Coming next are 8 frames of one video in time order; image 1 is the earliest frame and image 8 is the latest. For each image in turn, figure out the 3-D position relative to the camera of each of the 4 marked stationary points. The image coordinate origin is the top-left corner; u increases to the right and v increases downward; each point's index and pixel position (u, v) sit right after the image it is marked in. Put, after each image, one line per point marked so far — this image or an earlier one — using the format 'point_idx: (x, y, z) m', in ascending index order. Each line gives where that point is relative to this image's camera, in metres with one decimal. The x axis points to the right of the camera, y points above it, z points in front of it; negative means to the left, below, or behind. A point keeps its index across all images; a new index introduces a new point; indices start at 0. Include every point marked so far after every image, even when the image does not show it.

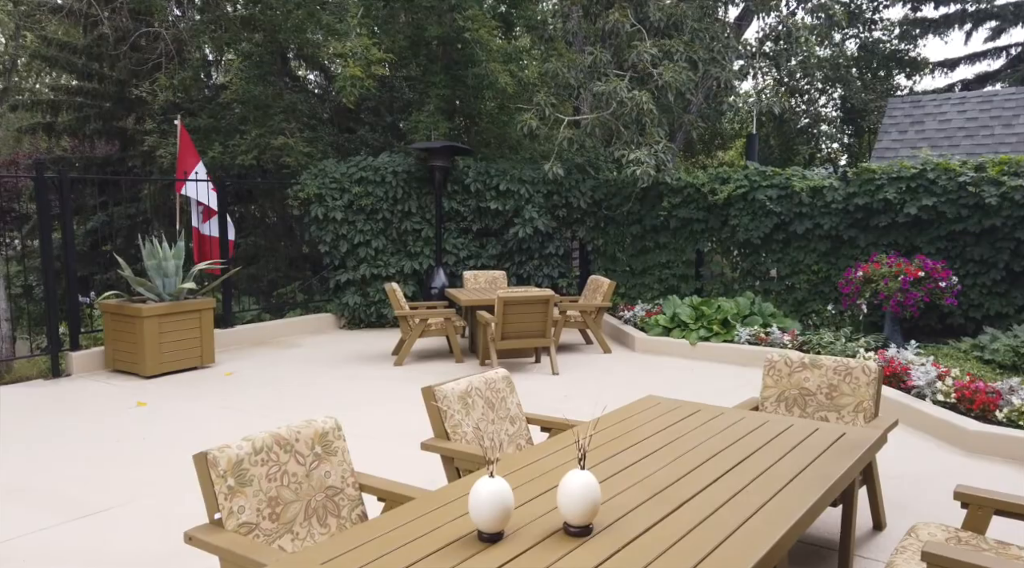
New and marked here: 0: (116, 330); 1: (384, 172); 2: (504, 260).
0: (-3.6, -0.4, +7.2) m
1: (-1.5, +1.3, +9.0) m
2: (-0.1, +0.3, +9.1) m
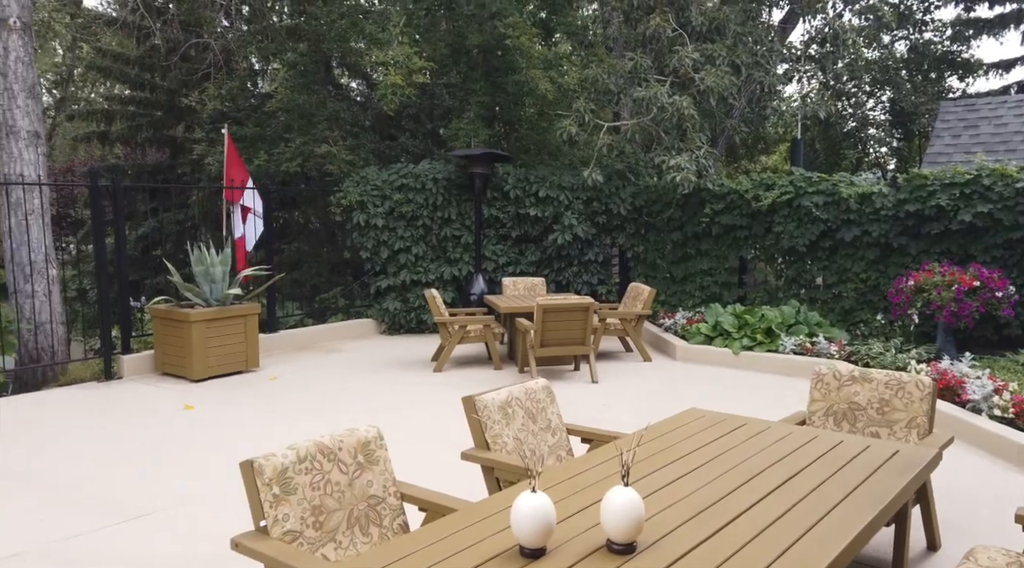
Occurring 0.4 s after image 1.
0: (-3.2, -0.5, +7.4) m
1: (-1.0, +1.2, +9.1) m
2: (+0.3, +0.2, +9.1) m
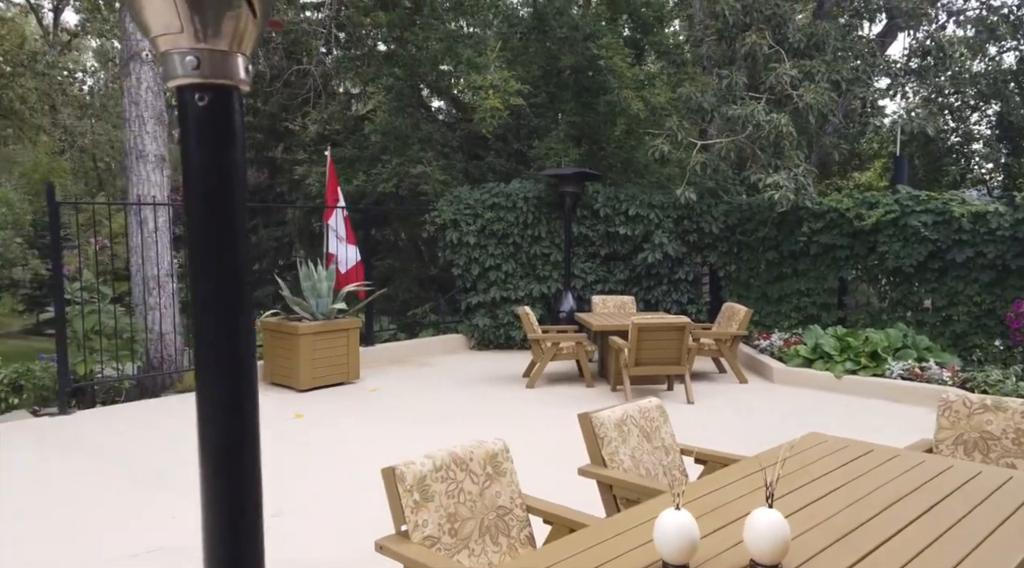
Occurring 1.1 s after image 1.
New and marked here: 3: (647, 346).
0: (-2.3, -0.6, +7.7) m
1: (0.0, +1.0, +9.2) m
2: (+1.4, 0.0, +9.1) m
3: (+1.0, -0.5, +6.0) m
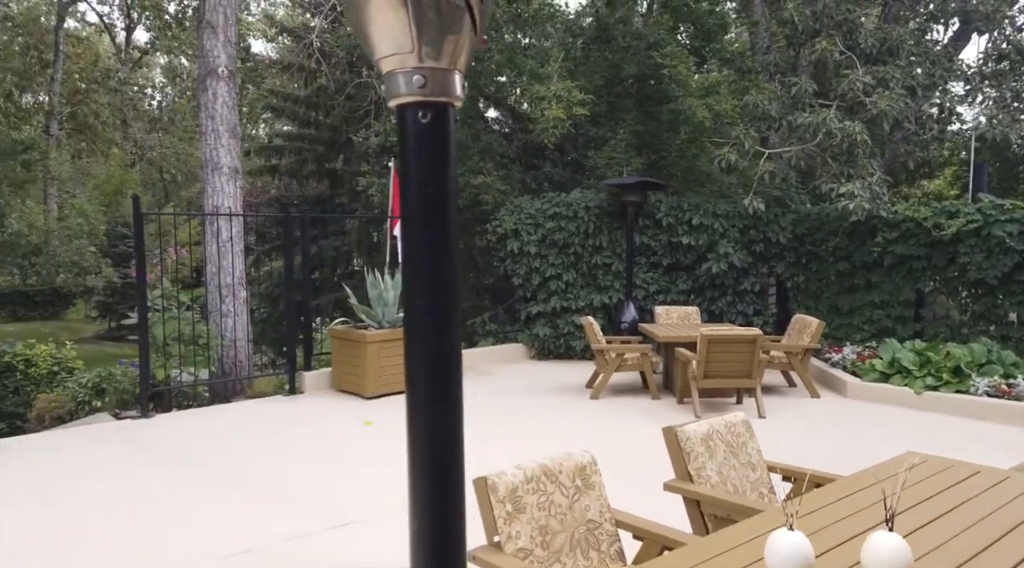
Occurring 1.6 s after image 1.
0: (-1.7, -0.7, +7.8) m
1: (+0.7, +0.9, +9.2) m
2: (+2.1, -0.1, +9.0) m
3: (+1.5, -0.6, +5.9) m
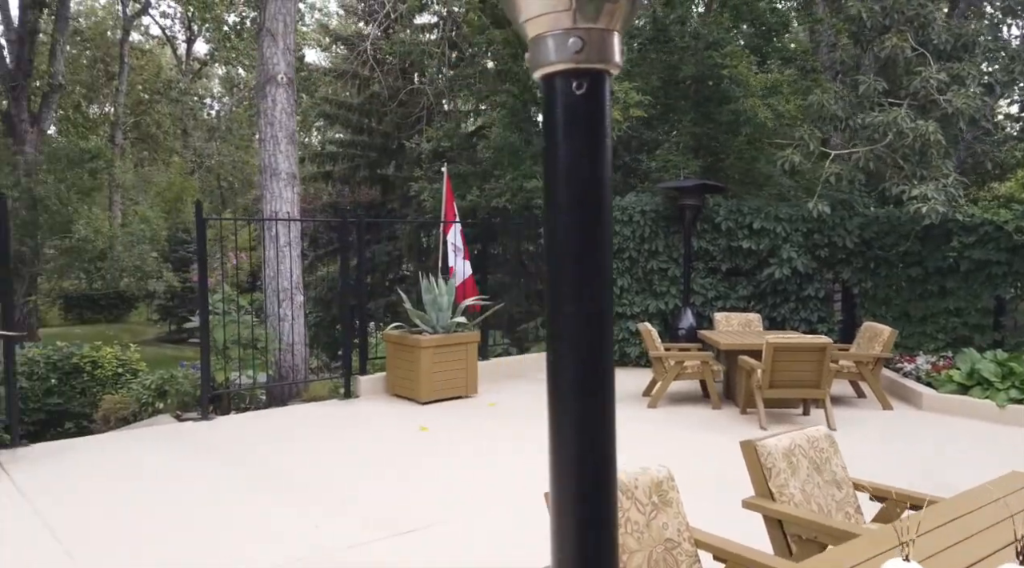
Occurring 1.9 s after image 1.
0: (-1.1, -0.7, +7.8) m
1: (+1.4, +0.8, +9.0) m
2: (+2.7, -0.2, +8.8) m
3: (+2.0, -0.6, +5.7) m
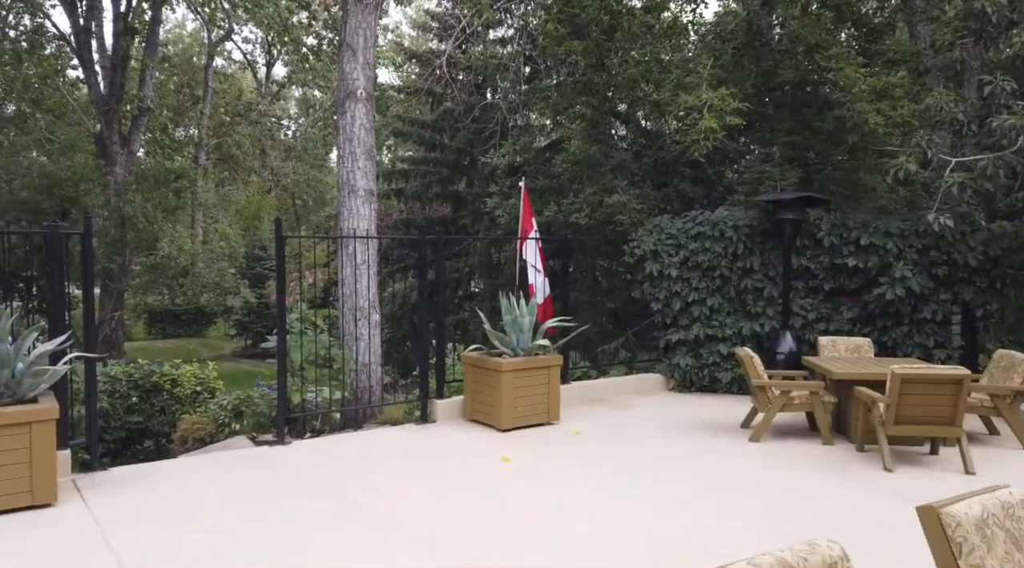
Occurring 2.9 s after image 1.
0: (-0.3, -0.9, +7.5) m
1: (+2.3, +0.6, +8.5) m
2: (+3.6, -0.4, +8.1) m
3: (+2.6, -0.7, +5.1) m
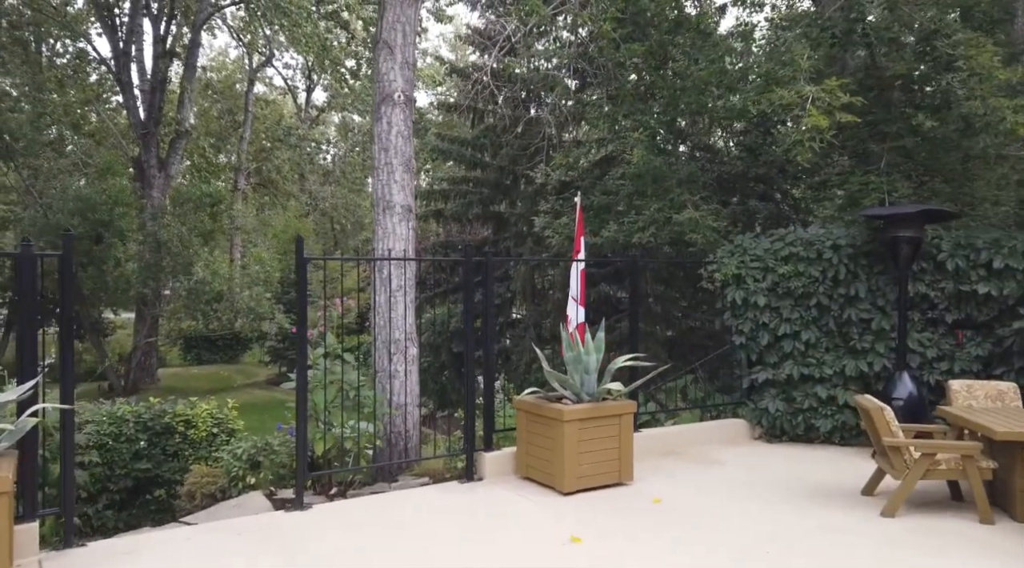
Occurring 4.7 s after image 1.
0: (+0.2, -1.2, +6.2) m
1: (+2.8, +0.3, +7.2) m
2: (+4.1, -0.7, +6.7) m
3: (+2.9, -0.9, +3.8) m
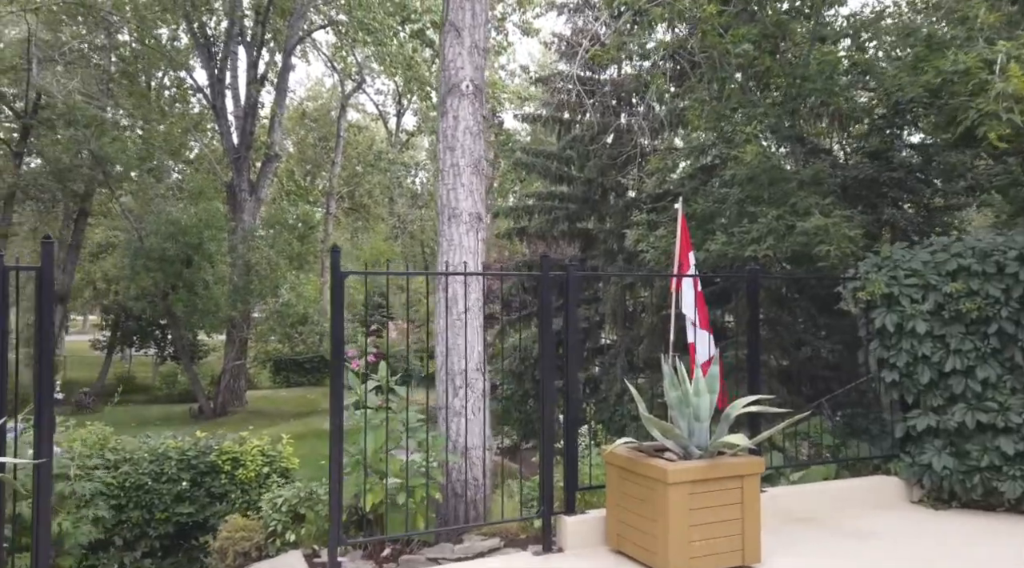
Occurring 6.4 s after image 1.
0: (+0.7, -1.3, +4.9) m
1: (+3.5, +0.2, +5.6) m
2: (+4.7, -0.8, +4.9) m
3: (+3.2, -1.0, +2.1) m
